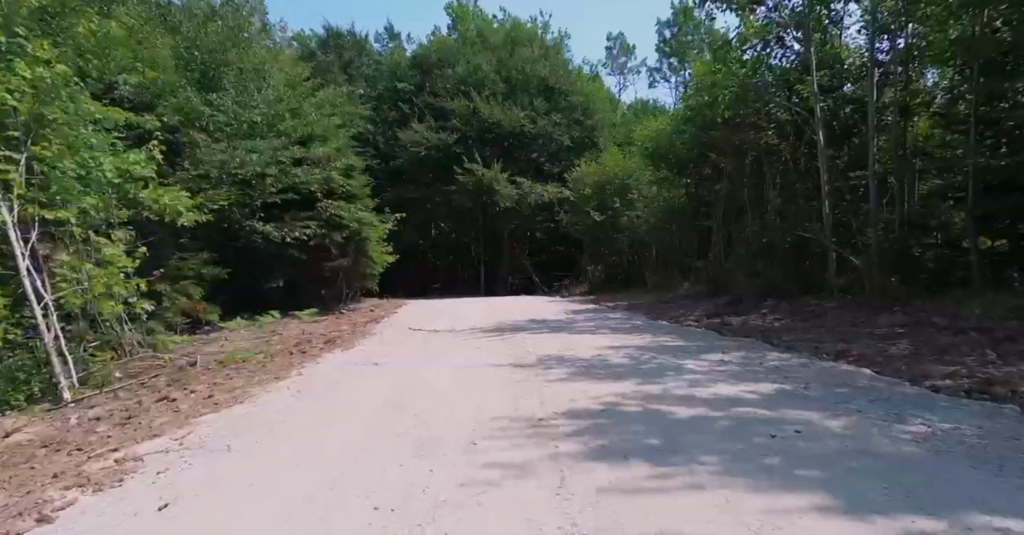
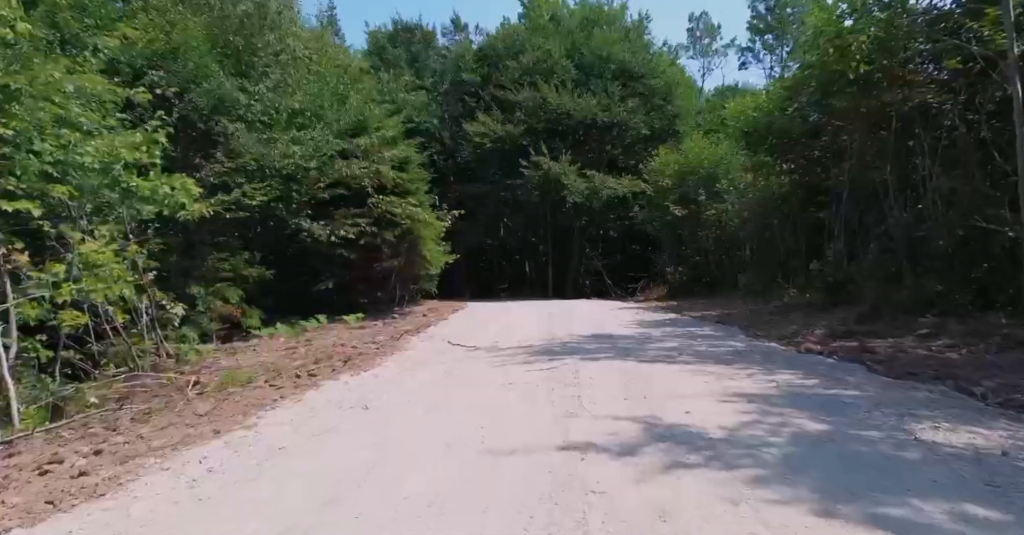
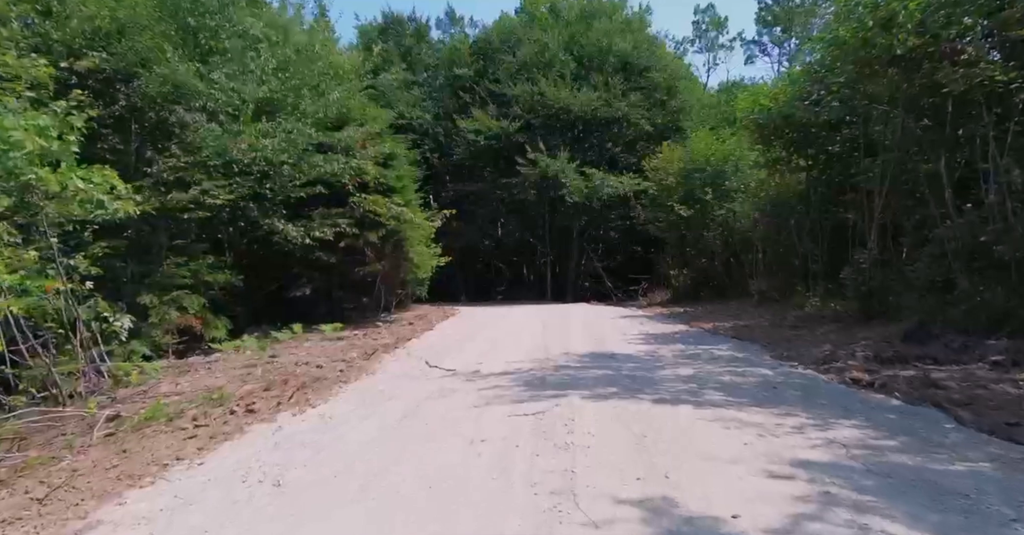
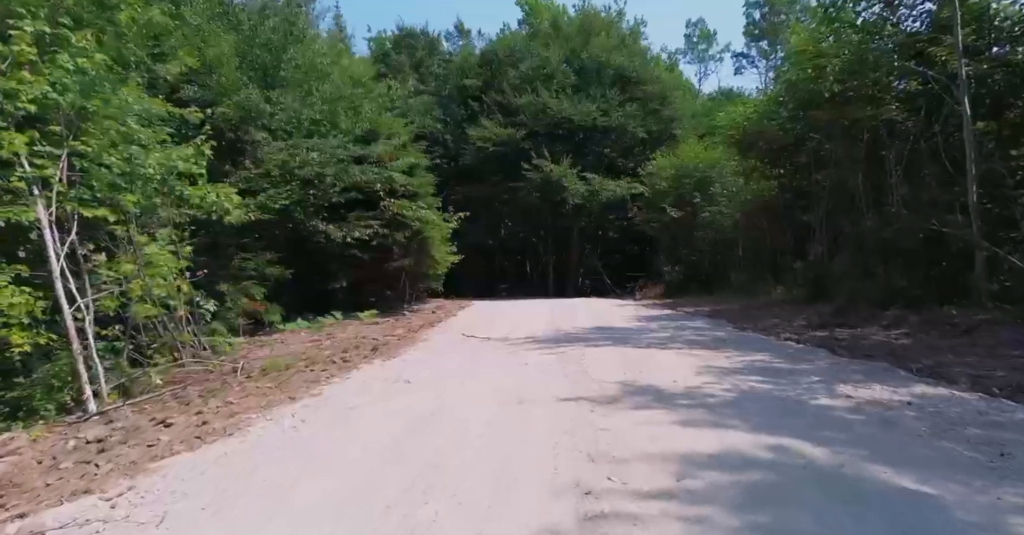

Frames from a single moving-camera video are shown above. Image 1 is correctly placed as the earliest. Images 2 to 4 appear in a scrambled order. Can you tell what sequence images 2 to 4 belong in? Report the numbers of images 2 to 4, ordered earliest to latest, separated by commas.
4, 2, 3
